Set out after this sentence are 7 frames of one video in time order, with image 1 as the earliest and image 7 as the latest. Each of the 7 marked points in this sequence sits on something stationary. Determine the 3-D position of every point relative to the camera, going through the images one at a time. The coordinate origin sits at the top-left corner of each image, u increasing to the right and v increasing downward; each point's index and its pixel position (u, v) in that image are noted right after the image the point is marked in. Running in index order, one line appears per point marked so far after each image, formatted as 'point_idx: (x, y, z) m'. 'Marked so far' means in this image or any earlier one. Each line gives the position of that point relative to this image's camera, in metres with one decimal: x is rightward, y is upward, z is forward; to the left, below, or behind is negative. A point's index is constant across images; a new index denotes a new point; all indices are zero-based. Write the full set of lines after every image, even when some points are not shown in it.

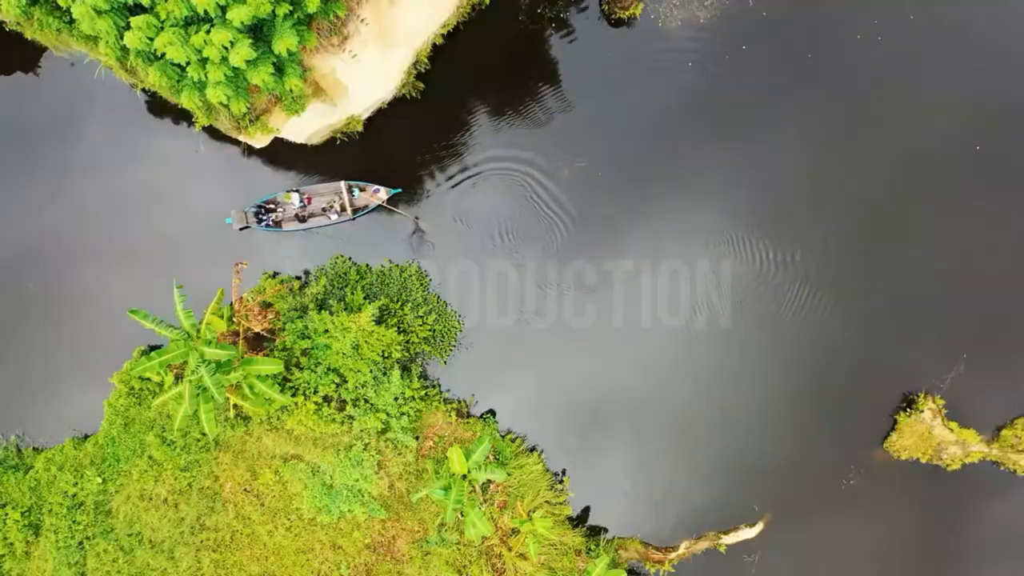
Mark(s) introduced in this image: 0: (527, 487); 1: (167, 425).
0: (+0.4, -3.7, +10.6) m
1: (-6.1, -2.4, +10.1) m
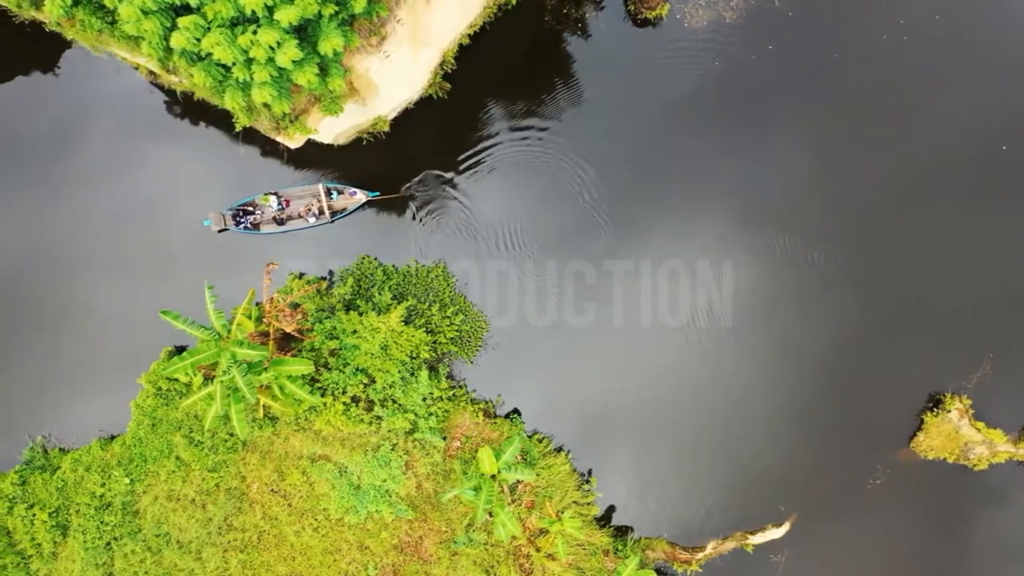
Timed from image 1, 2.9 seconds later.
0: (+0.8, -3.7, +10.6) m
1: (-5.6, -2.4, +10.1) m
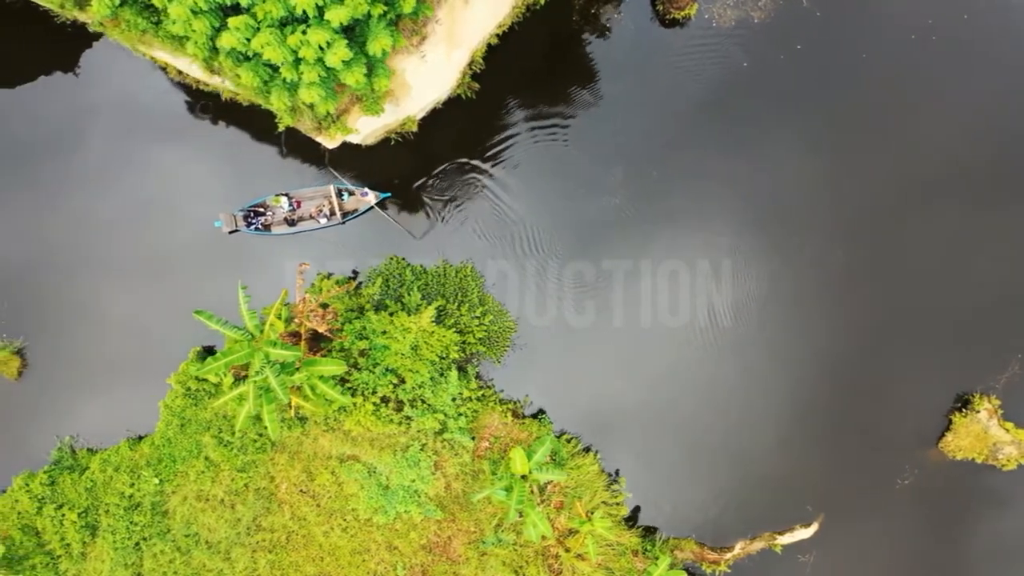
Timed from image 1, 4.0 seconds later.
0: (+1.4, -3.7, +10.6) m
1: (-5.1, -2.4, +10.1) m
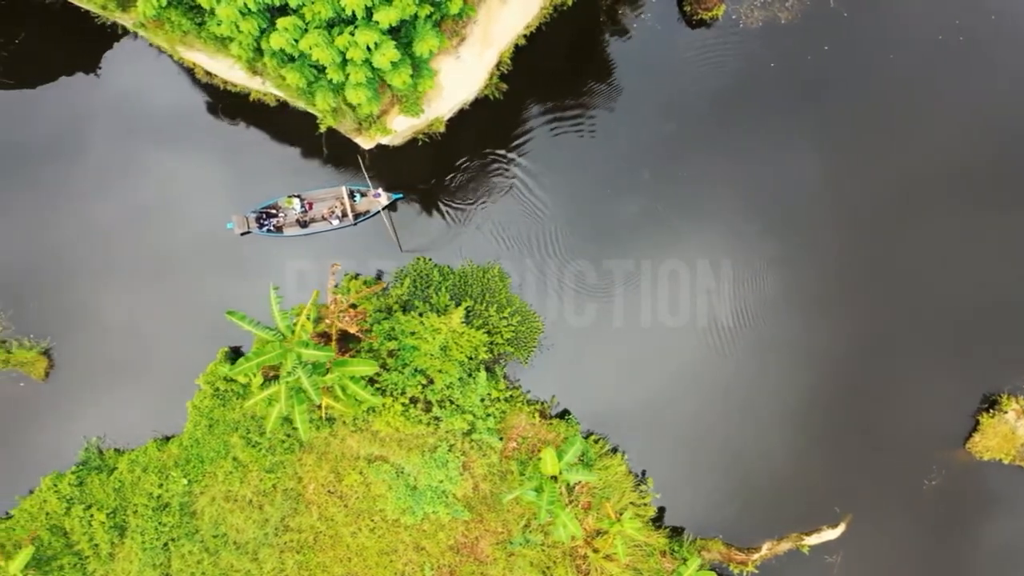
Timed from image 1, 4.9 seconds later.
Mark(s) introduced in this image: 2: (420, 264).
0: (+1.9, -3.7, +10.6) m
1: (-4.6, -2.4, +10.1) m
2: (-1.8, +0.5, +11.0) m
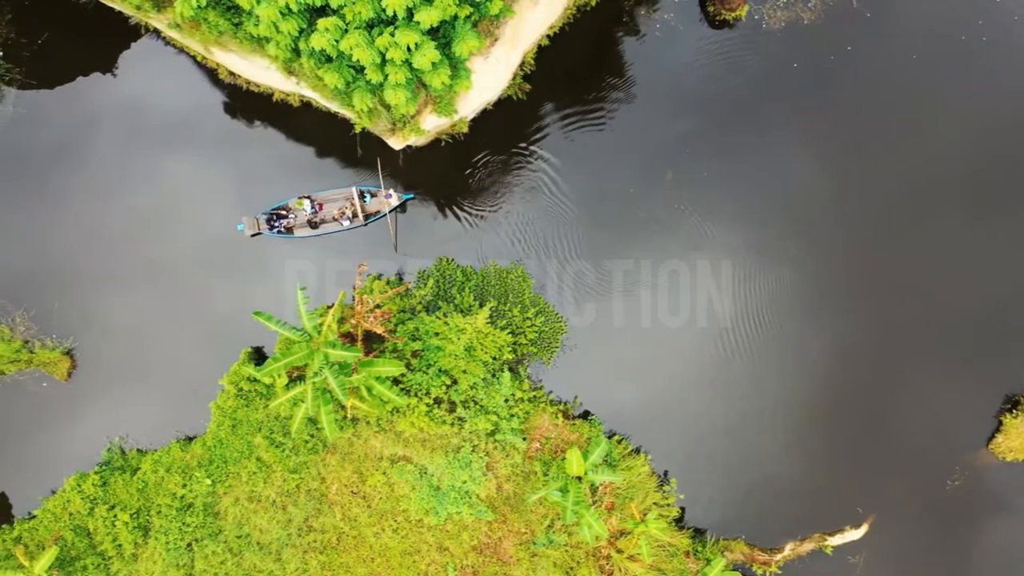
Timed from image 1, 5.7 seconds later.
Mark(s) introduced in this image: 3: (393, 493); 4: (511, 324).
0: (+2.3, -3.7, +10.6) m
1: (-4.2, -2.4, +10.1) m
2: (-1.4, +0.5, +11.0) m
3: (-2.1, -3.6, +10.1) m
4: (0.0, -0.7, +10.6) m
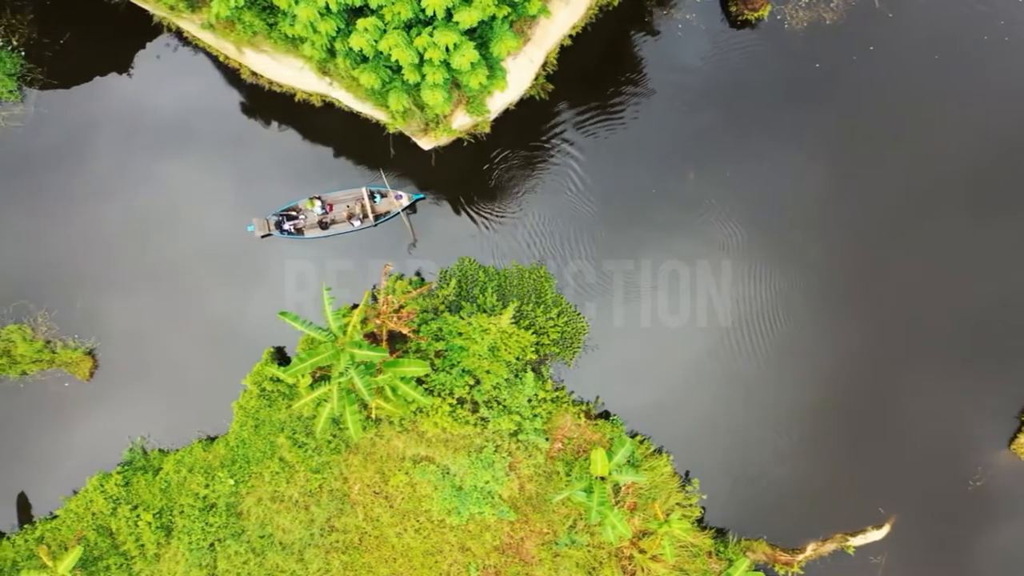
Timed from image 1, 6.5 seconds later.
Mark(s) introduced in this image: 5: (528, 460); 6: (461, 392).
0: (+2.7, -3.7, +10.6) m
1: (-3.8, -2.4, +10.1) m
2: (-1.0, +0.5, +11.0) m
3: (-1.7, -3.6, +10.1) m
4: (+0.4, -0.7, +10.6) m
5: (+0.3, -3.0, +10.1) m
6: (-0.9, -1.8, +9.9) m
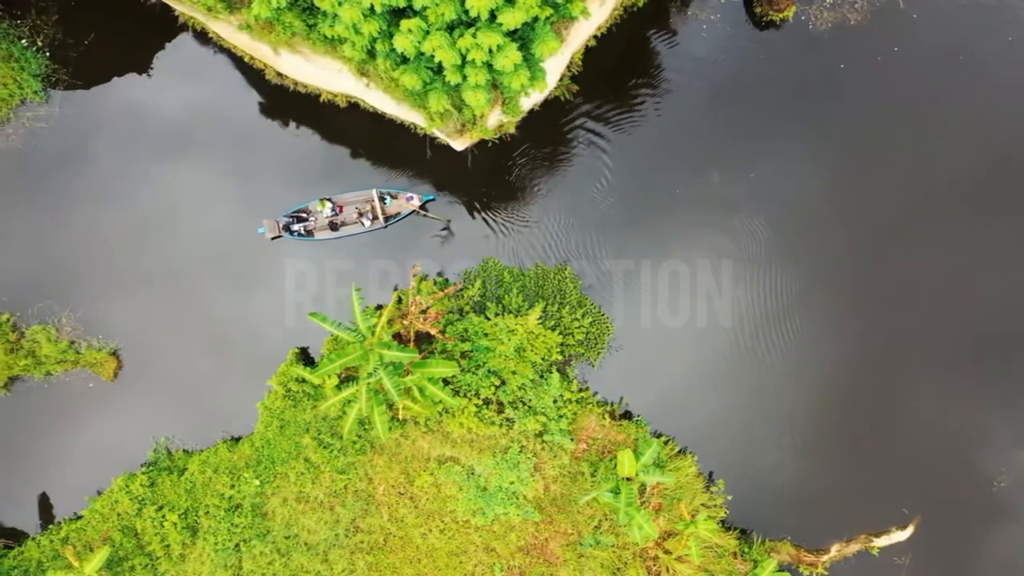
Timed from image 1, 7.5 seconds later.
0: (+3.1, -3.7, +10.6) m
1: (-3.3, -2.5, +10.1) m
2: (-0.5, +0.4, +11.0) m
3: (-1.2, -3.6, +10.1) m
4: (+0.8, -0.7, +10.6) m
5: (+0.7, -3.1, +10.1) m
6: (-0.5, -1.8, +9.9) m
